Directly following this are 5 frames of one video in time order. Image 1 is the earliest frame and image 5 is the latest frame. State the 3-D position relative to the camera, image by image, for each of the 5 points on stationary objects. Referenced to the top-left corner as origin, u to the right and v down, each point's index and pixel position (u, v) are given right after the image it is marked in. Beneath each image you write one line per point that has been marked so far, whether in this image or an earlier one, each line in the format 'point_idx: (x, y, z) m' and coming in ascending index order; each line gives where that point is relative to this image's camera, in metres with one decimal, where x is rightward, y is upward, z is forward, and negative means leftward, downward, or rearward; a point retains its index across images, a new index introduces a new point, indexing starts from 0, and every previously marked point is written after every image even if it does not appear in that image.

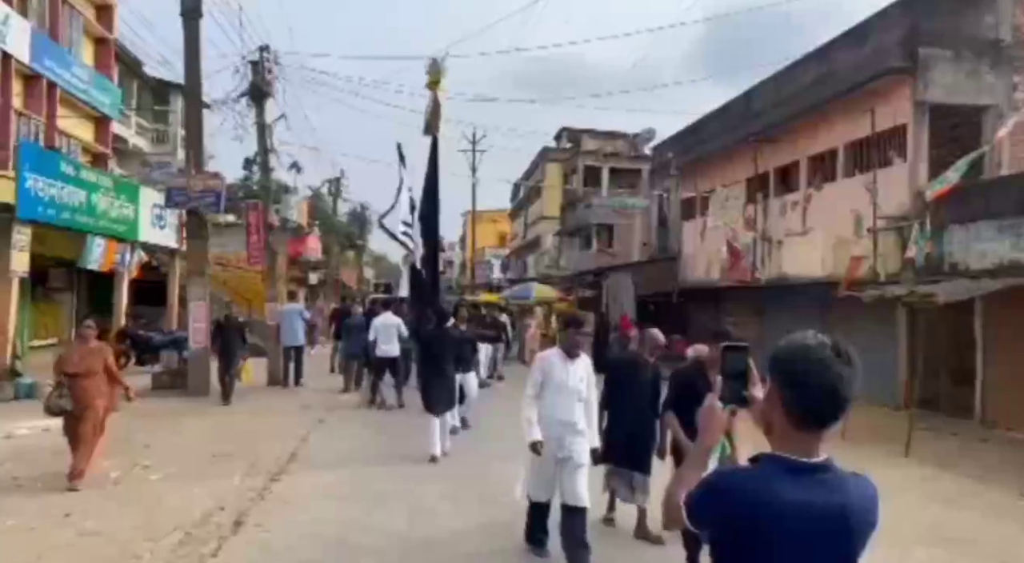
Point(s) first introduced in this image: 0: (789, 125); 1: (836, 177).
0: (+6.3, +3.6, +19.2) m
1: (+6.7, +2.1, +17.4) m
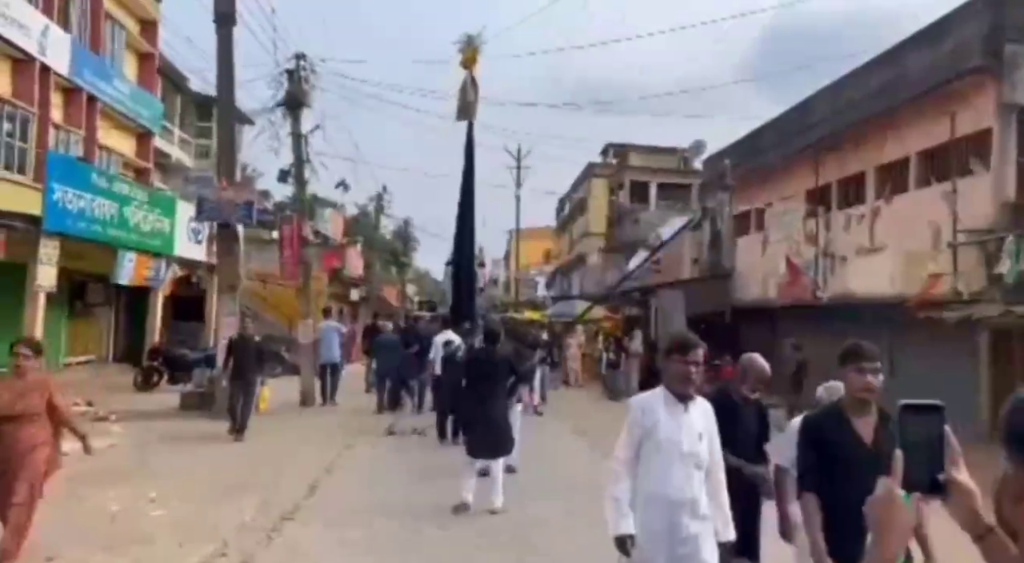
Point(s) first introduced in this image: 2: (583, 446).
0: (+7.3, +3.2, +18.0) m
1: (+7.6, +1.8, +16.1) m
2: (+1.1, -2.6, +13.1) m
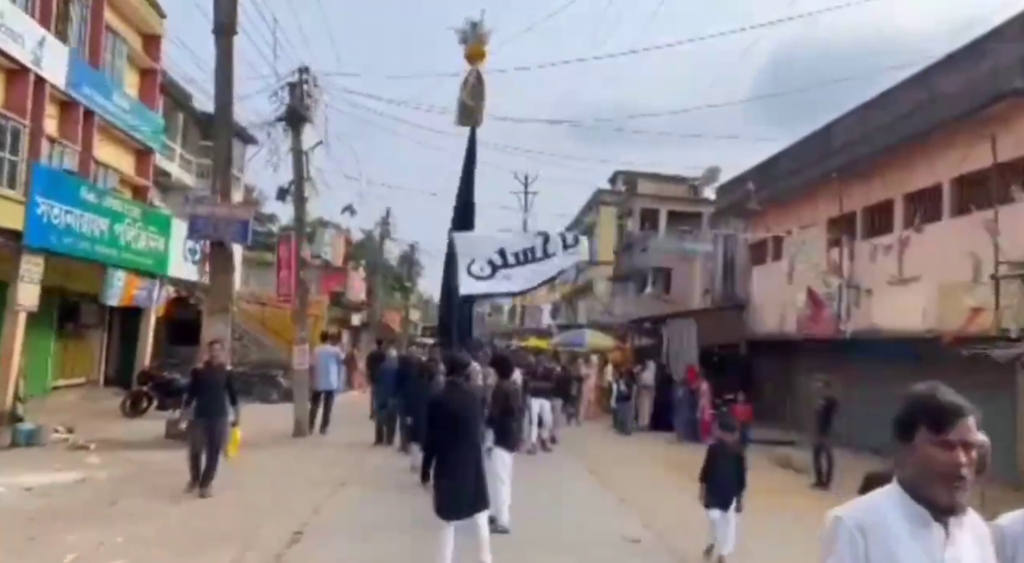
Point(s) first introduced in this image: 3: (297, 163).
0: (+7.5, +2.5, +17.2) m
1: (+7.8, +1.2, +15.2) m
2: (+1.2, -3.0, +12.2) m
3: (-4.2, +2.3, +16.2) m
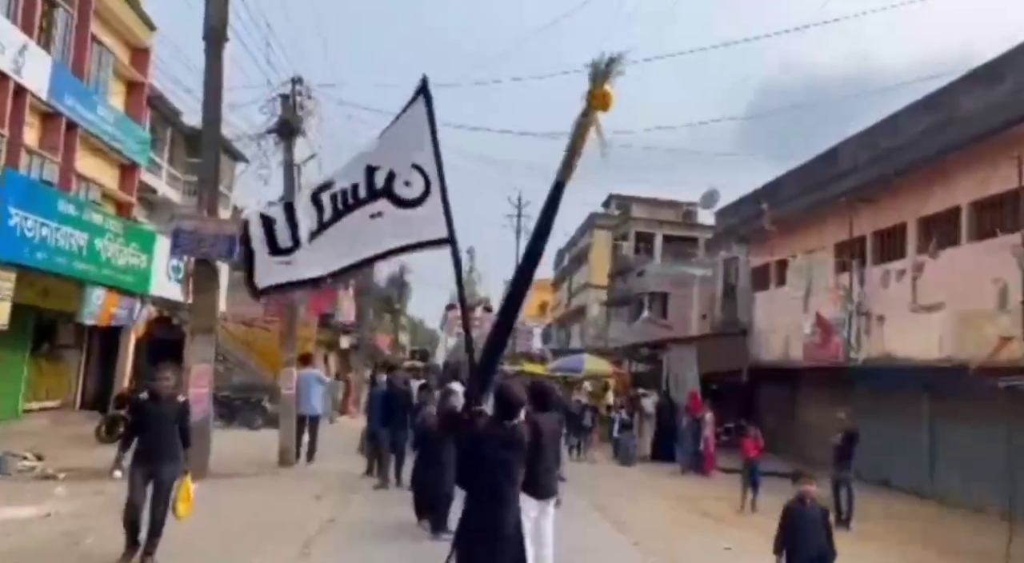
0: (+7.5, +2.0, +16.6) m
1: (+7.8, +0.7, +14.6) m
2: (+1.2, -3.3, +11.3) m
3: (-4.1, +1.9, +15.5) m
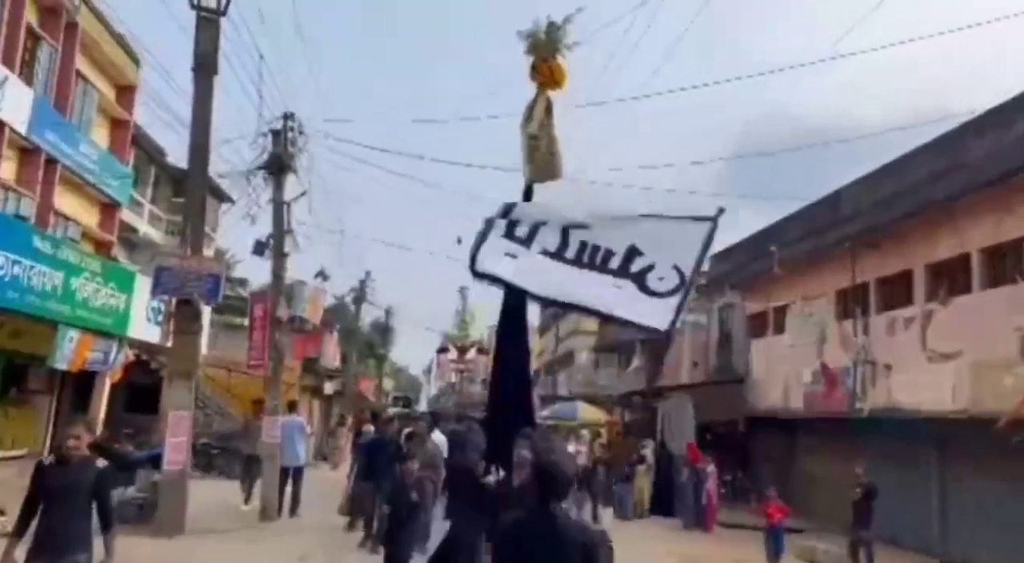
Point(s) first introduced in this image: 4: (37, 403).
0: (+7.5, +1.1, +16.2) m
1: (+7.8, -0.1, +14.2) m
2: (+1.2, -3.9, +10.6) m
3: (-4.2, +1.2, +14.9) m
4: (-10.6, -2.7, +18.8) m
